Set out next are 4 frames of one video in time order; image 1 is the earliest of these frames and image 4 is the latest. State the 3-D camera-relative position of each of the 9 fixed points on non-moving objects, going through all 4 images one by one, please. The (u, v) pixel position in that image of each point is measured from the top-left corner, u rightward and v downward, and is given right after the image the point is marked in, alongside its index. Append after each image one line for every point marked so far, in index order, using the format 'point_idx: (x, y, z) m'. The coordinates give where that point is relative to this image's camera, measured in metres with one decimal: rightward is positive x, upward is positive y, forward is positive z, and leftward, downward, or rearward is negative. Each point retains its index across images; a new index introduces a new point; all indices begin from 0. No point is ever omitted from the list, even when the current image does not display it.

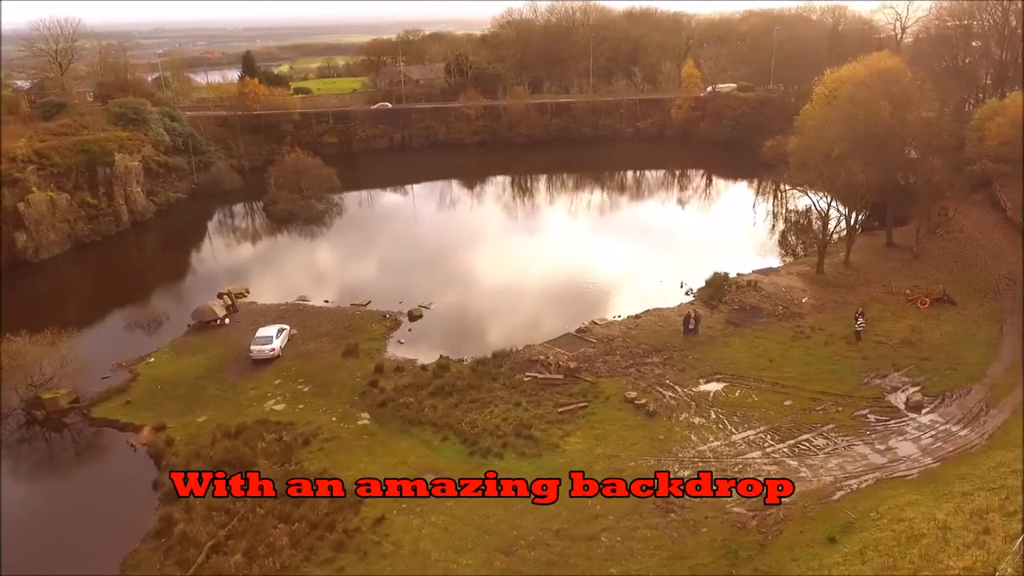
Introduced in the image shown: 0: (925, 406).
0: (+9.6, -2.7, +16.9) m
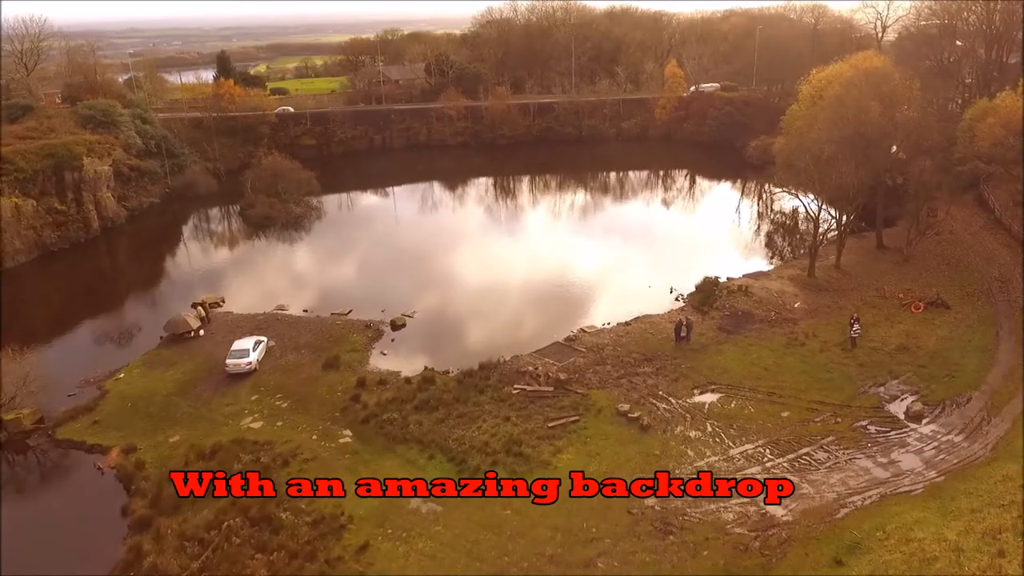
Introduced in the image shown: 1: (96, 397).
0: (+9.3, -2.9, +16.5) m
1: (-10.9, -2.9, +19.2) m
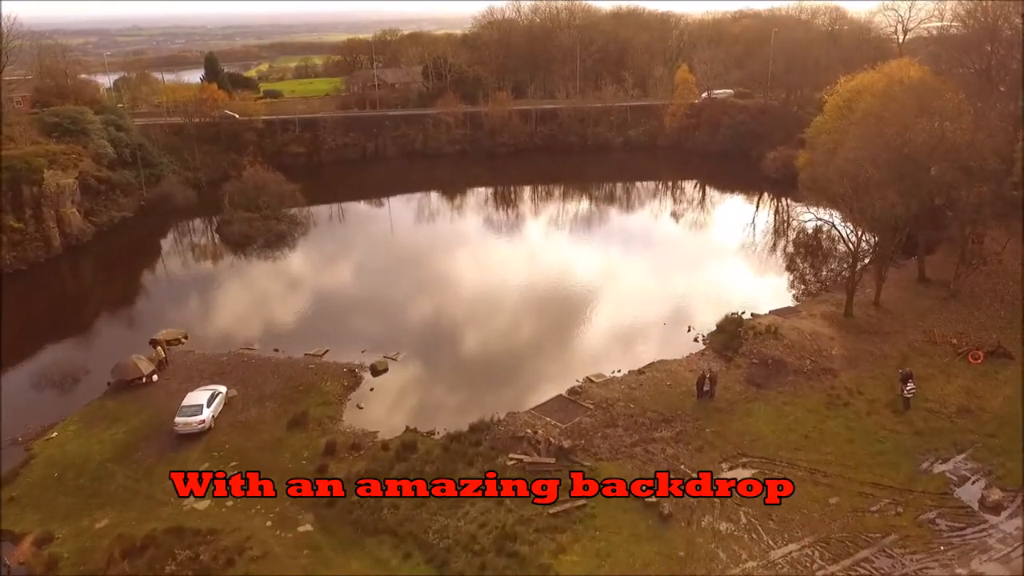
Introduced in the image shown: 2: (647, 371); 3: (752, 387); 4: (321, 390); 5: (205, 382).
0: (+9.2, -4.1, +13.6) m
1: (-11.1, -3.9, +16.4) m
2: (+3.6, -2.2, +19.7) m
3: (+6.0, -2.5, +18.3) m
4: (-5.1, -2.7, +19.6) m
5: (-8.4, -2.5, +19.9) m
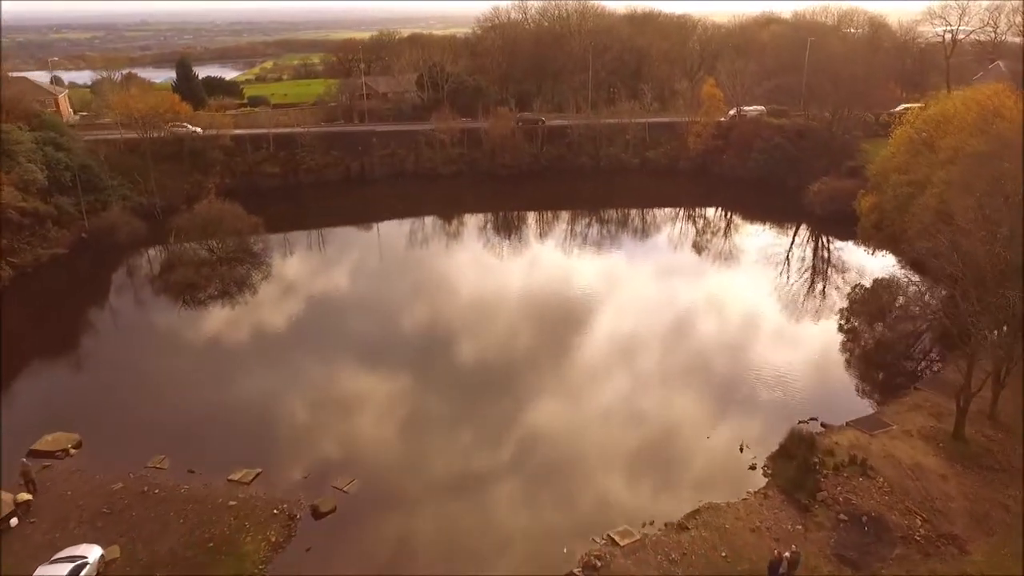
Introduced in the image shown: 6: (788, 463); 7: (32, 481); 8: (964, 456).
0: (+9.0, -6.5, +8.1) m
1: (-11.3, -6.1, +11.0) m
2: (+3.5, -4.6, +14.2) m
3: (+5.8, -4.9, +12.8) m
4: (-5.3, -5.0, +14.1) m
5: (-8.5, -4.8, +14.5) m
6: (+5.9, -3.7, +15.8) m
7: (-10.3, -4.0, +15.8) m
8: (+9.6, -3.5, +15.6) m
